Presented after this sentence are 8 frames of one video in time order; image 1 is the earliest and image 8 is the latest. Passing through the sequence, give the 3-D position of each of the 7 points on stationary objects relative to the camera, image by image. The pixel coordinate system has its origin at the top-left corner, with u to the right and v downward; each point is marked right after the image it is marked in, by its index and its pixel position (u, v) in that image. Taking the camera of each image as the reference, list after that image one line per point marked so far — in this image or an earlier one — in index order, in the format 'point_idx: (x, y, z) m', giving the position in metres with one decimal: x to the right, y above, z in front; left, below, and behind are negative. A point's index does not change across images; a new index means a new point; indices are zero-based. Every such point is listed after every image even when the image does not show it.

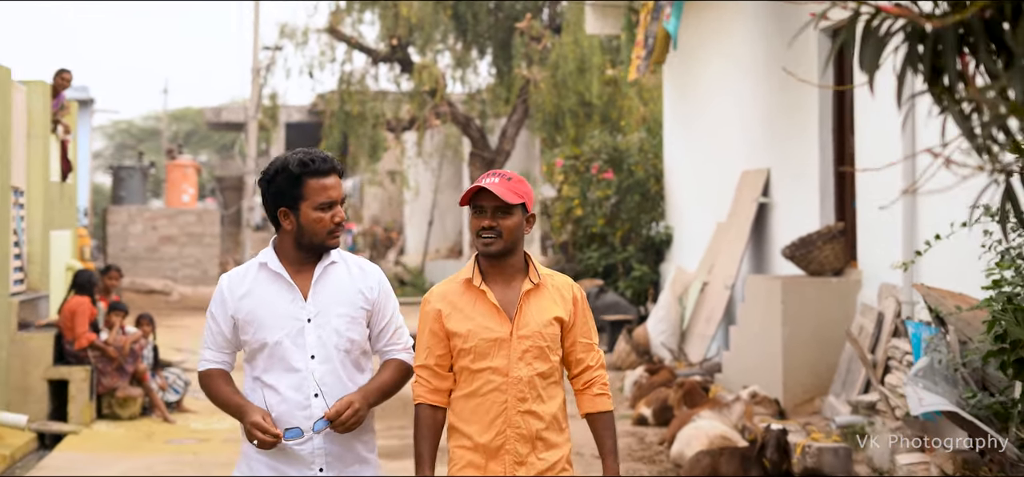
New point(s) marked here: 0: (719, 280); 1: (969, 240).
0: (+1.8, -0.4, +11.7) m
1: (+2.6, 0.0, +7.5) m
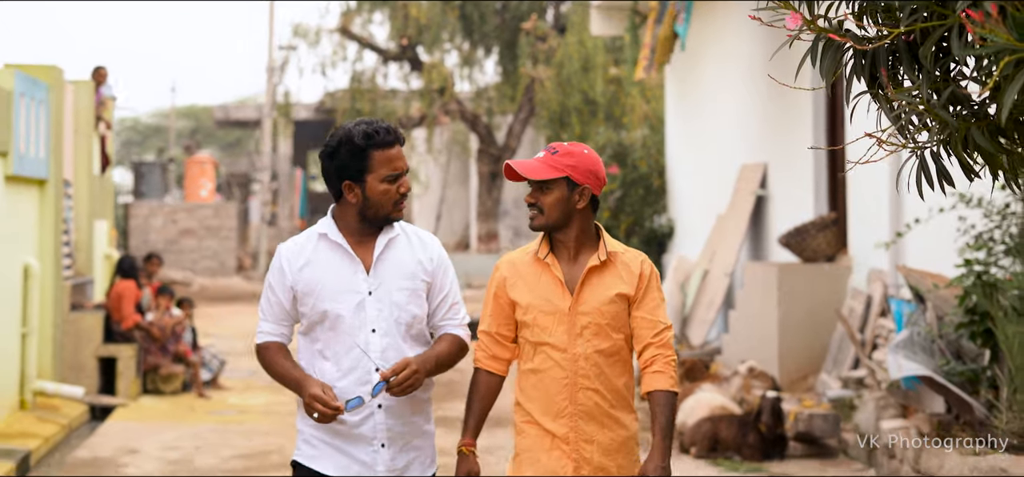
0: (+2.0, -0.3, +12.4) m
1: (+2.7, +0.1, +8.3) m
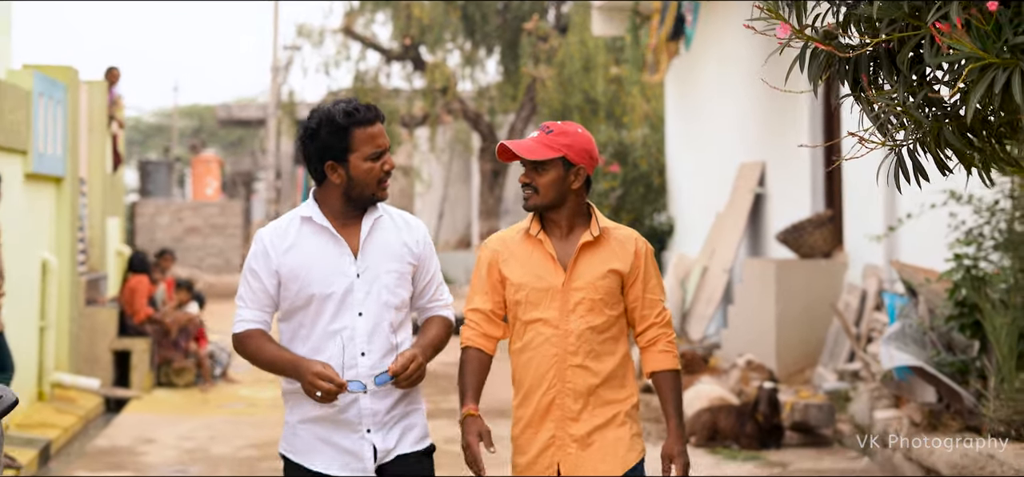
0: (+2.0, -0.2, +12.7) m
1: (+2.8, +0.1, +8.5) m
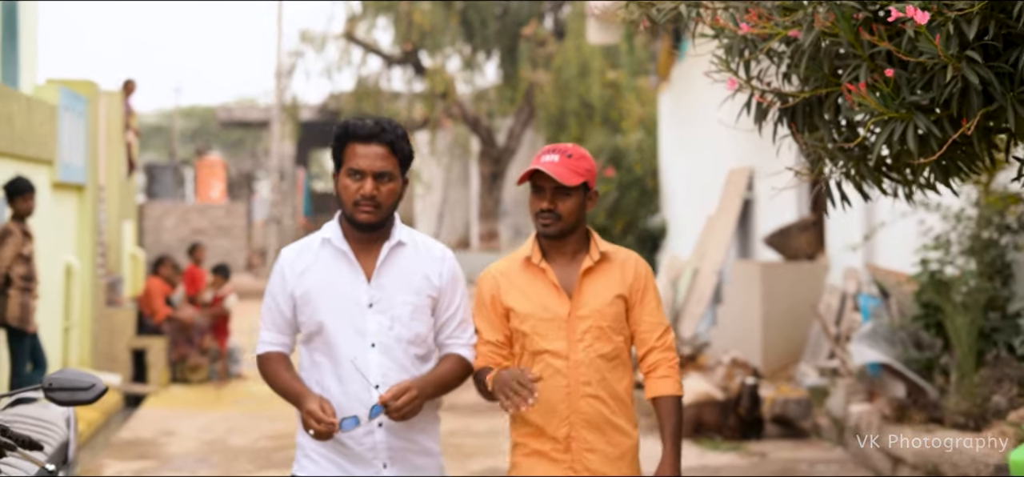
0: (+2.0, -0.3, +13.2) m
1: (+2.7, +0.1, +9.1) m
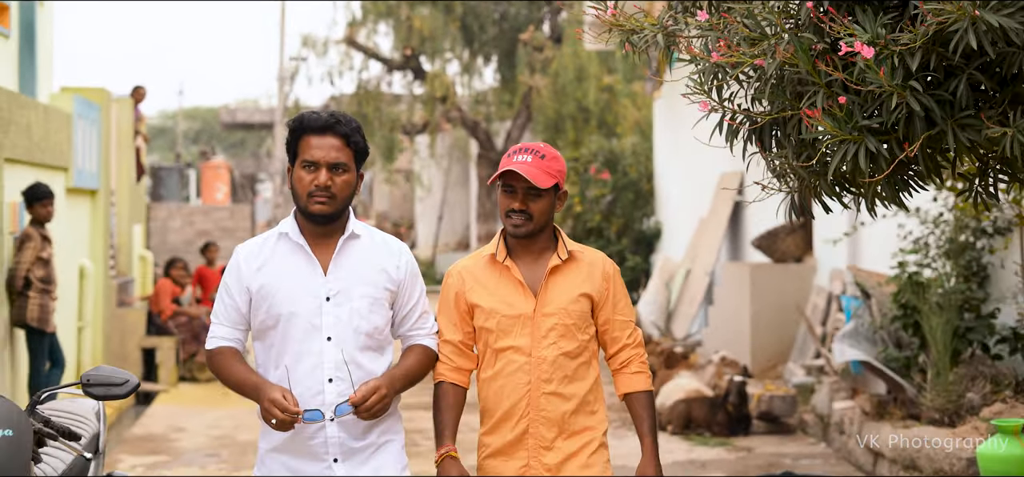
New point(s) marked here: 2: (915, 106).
0: (+1.9, -0.3, +13.6) m
1: (+2.7, +0.1, +9.5) m
2: (+1.0, +0.3, +3.2) m
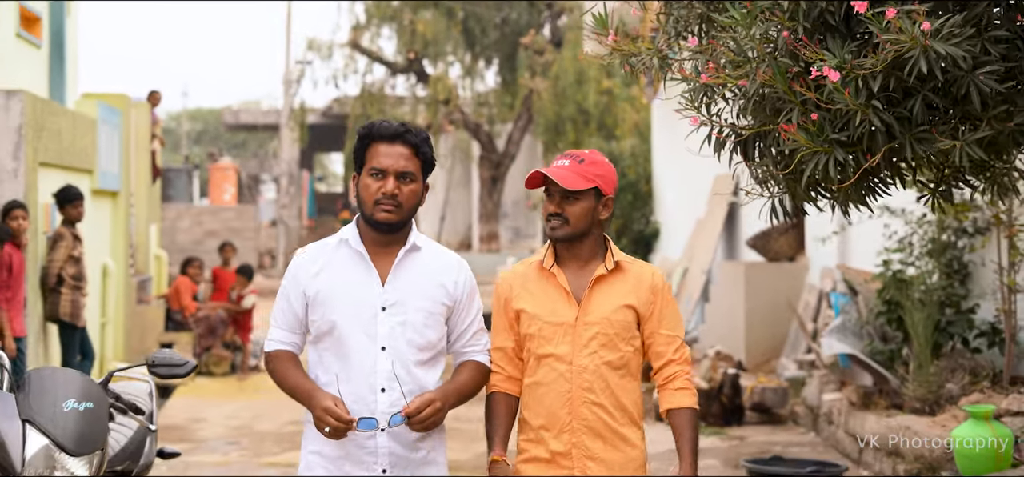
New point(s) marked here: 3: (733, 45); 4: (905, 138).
0: (+2.0, -0.3, +14.1) m
1: (+2.8, +0.1, +9.9) m
2: (+1.0, +0.3, +3.6) m
3: (+0.7, +0.6, +4.1) m
4: (+1.1, +0.3, +3.7) m
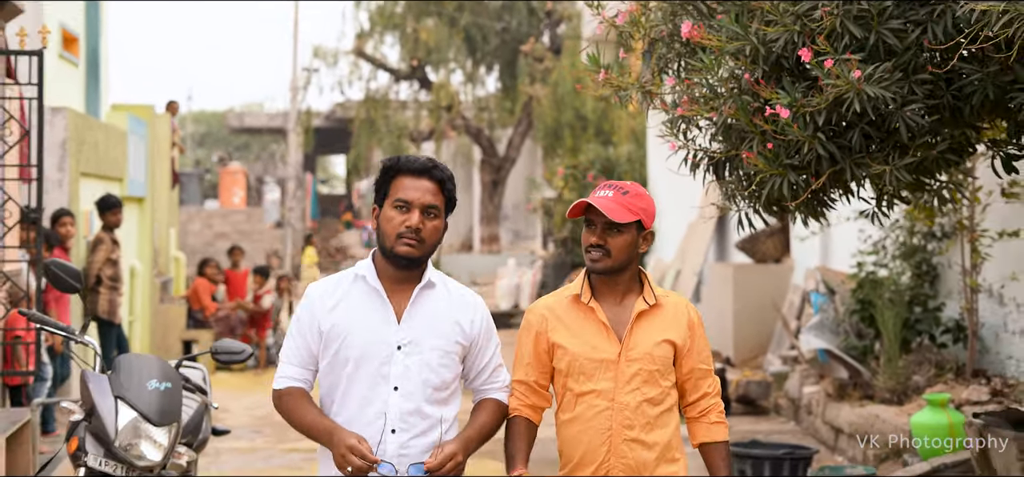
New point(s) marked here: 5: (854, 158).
0: (+2.0, -0.3, +14.8) m
1: (+2.8, 0.0, +10.7) m
2: (+1.0, +0.3, +4.4) m
3: (+0.7, +0.6, +4.8) m
4: (+1.1, +0.3, +4.4) m
5: (+1.2, +0.3, +4.4) m
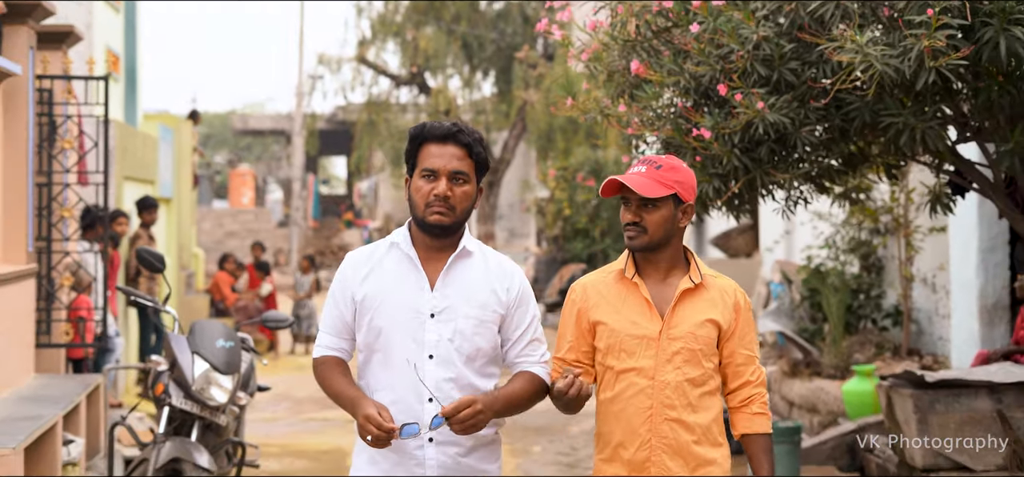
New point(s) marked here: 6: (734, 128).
0: (+1.9, -0.3, +16.1) m
1: (+2.7, +0.1, +12.0) m
2: (+1.0, +0.3, +5.6) m
3: (+0.6, +0.6, +6.1) m
4: (+1.1, +0.3, +5.7) m
5: (+1.1, +0.3, +5.7) m
6: (+0.9, +0.5, +5.6) m
